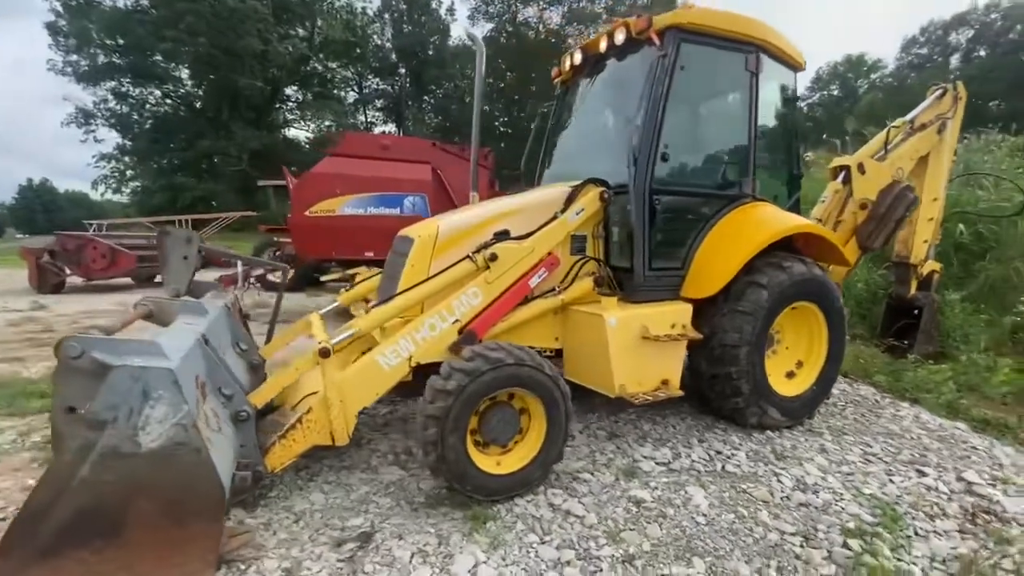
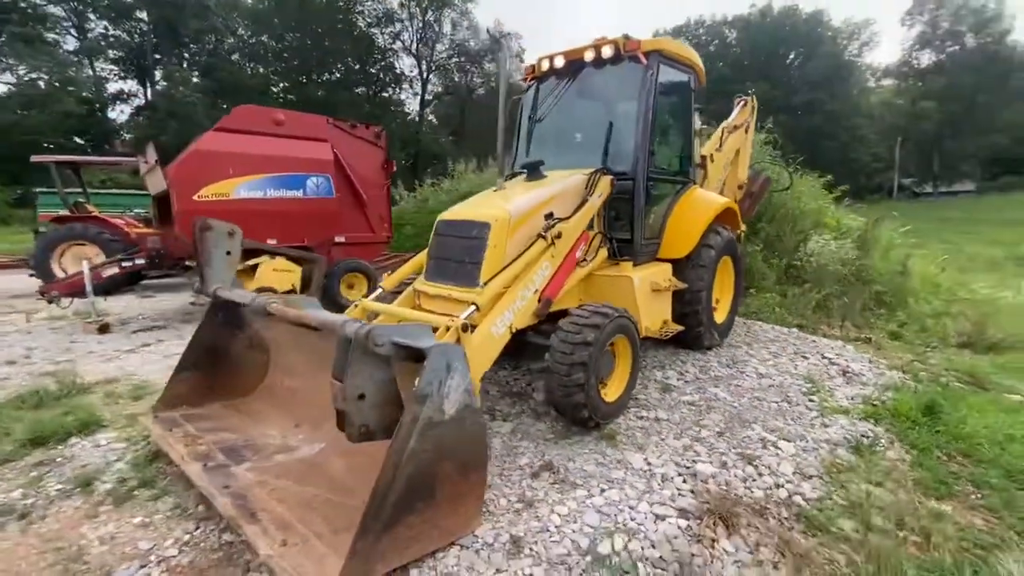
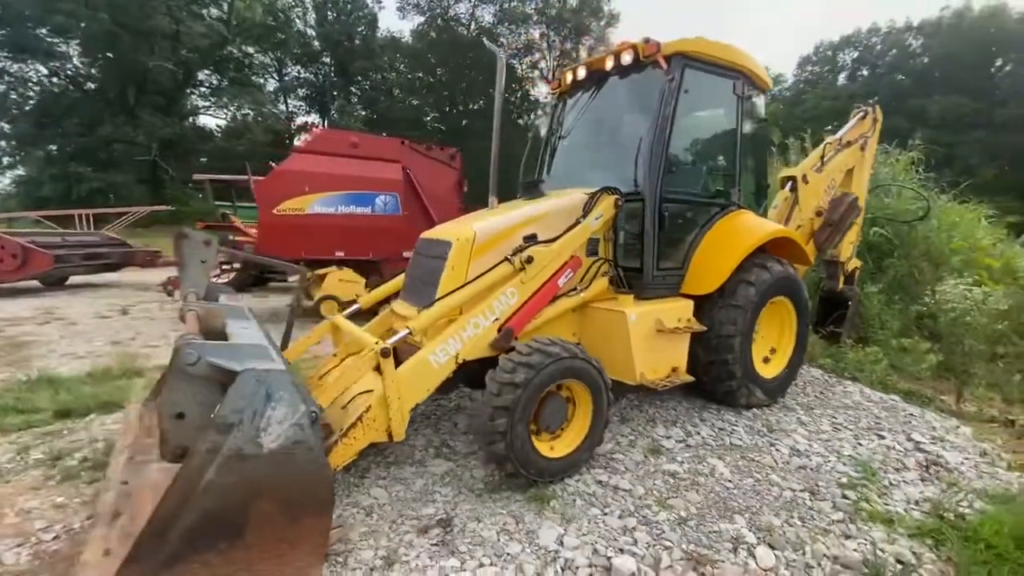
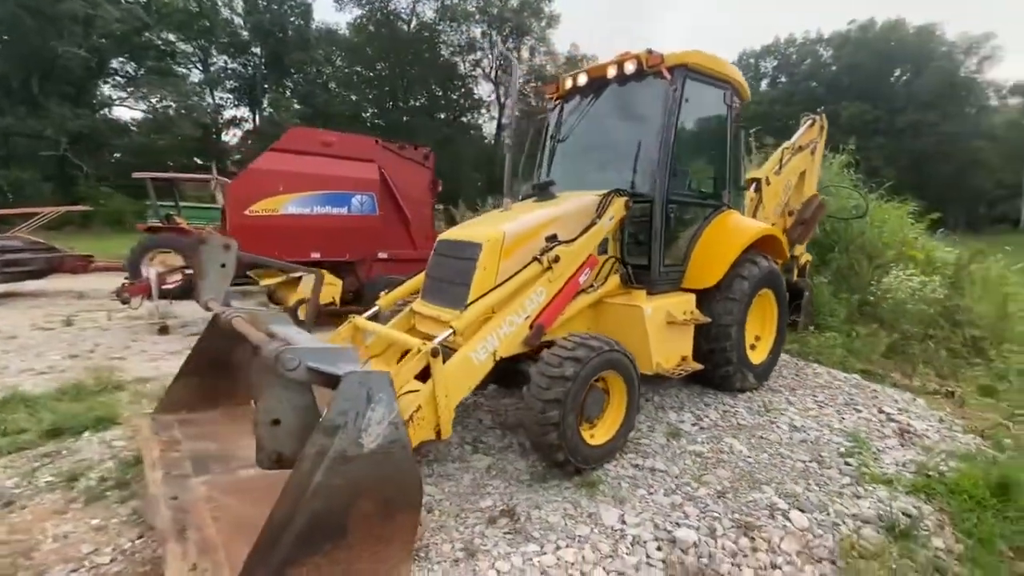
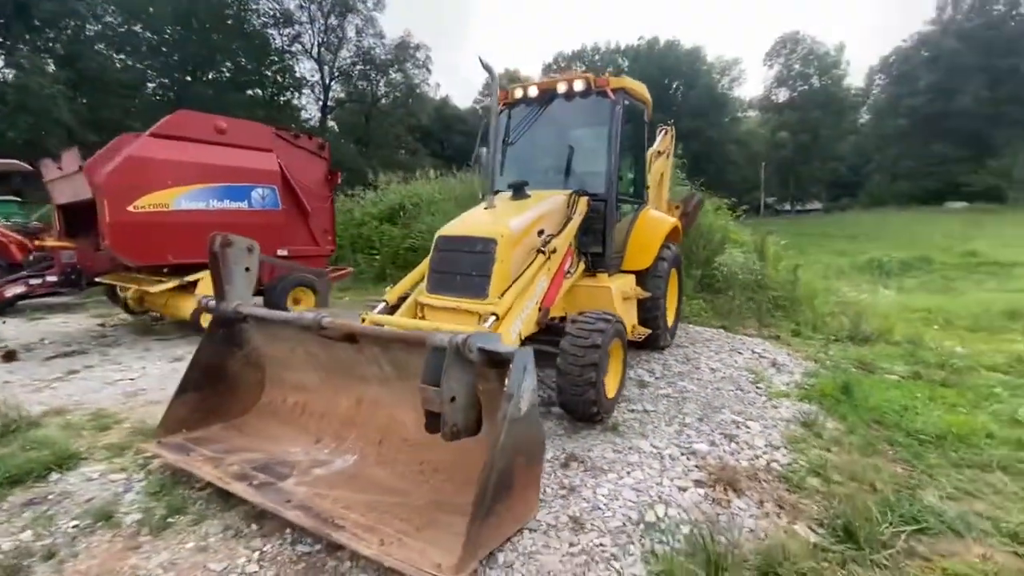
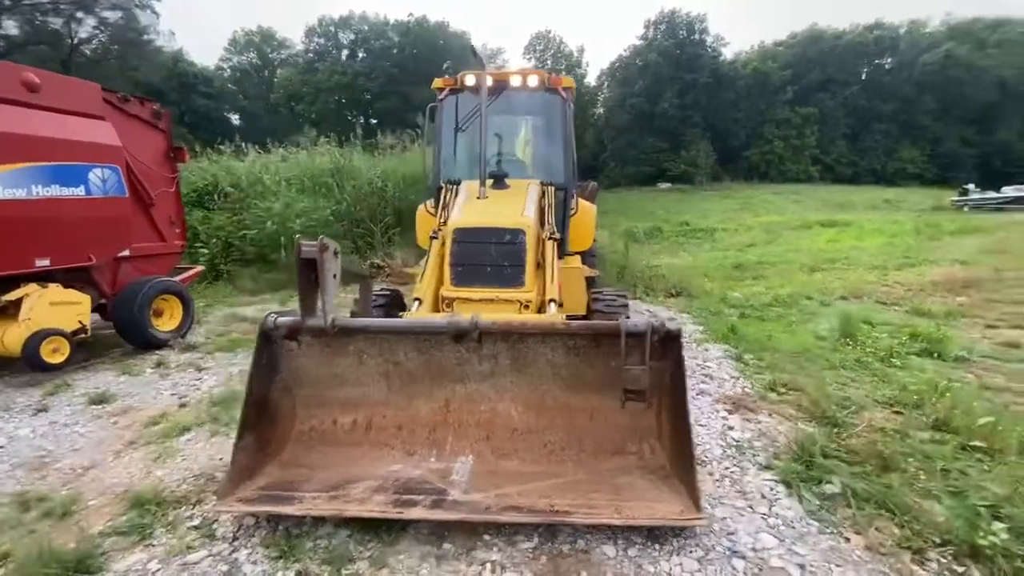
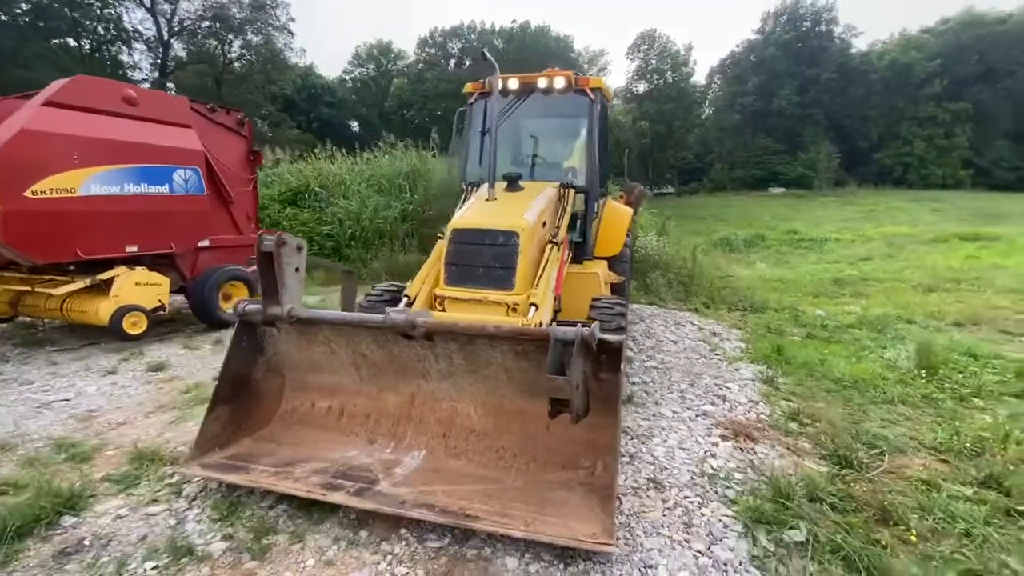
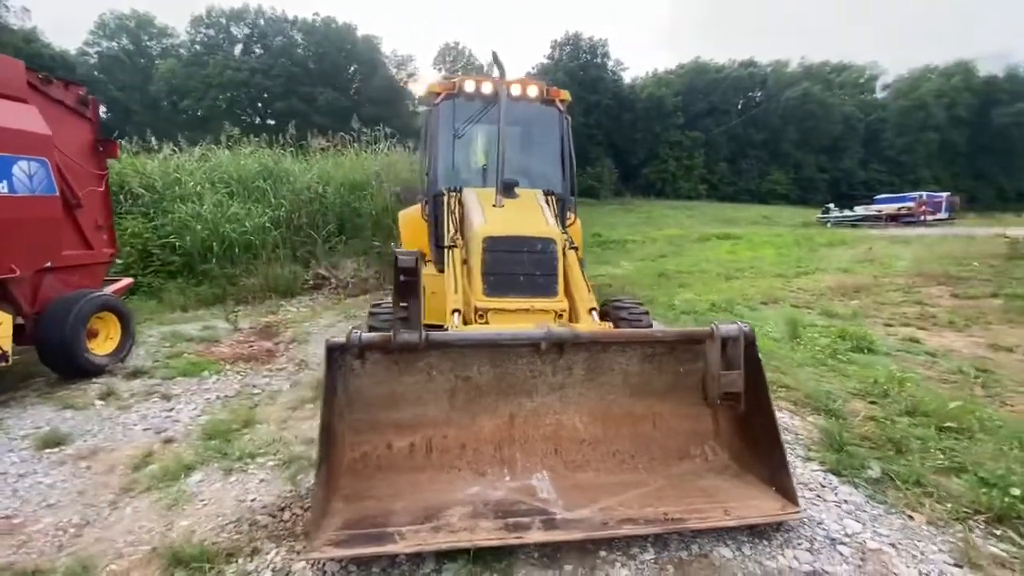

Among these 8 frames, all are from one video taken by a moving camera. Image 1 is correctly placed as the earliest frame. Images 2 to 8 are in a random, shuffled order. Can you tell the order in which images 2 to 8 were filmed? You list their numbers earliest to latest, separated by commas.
3, 4, 2, 5, 7, 6, 8
